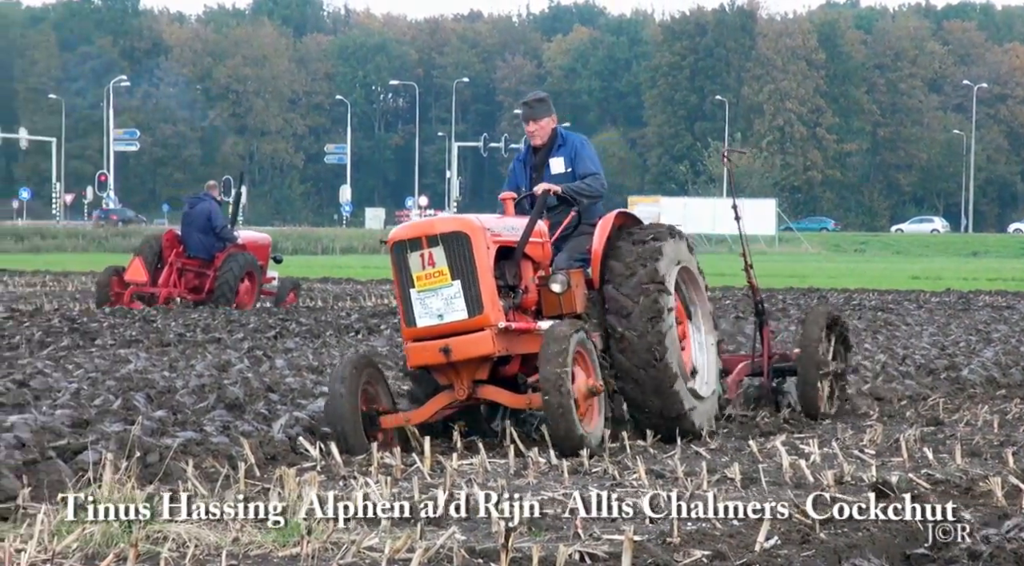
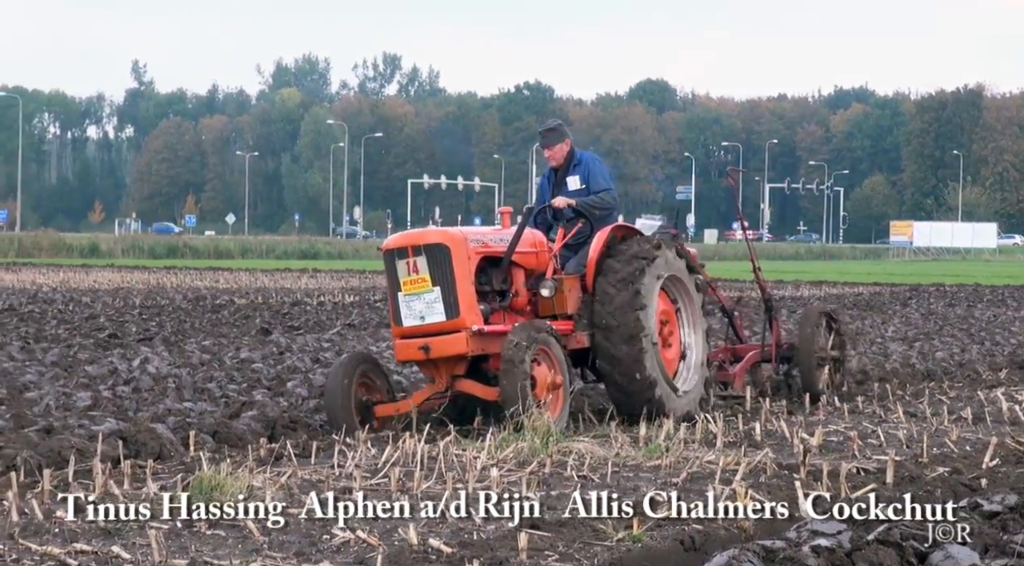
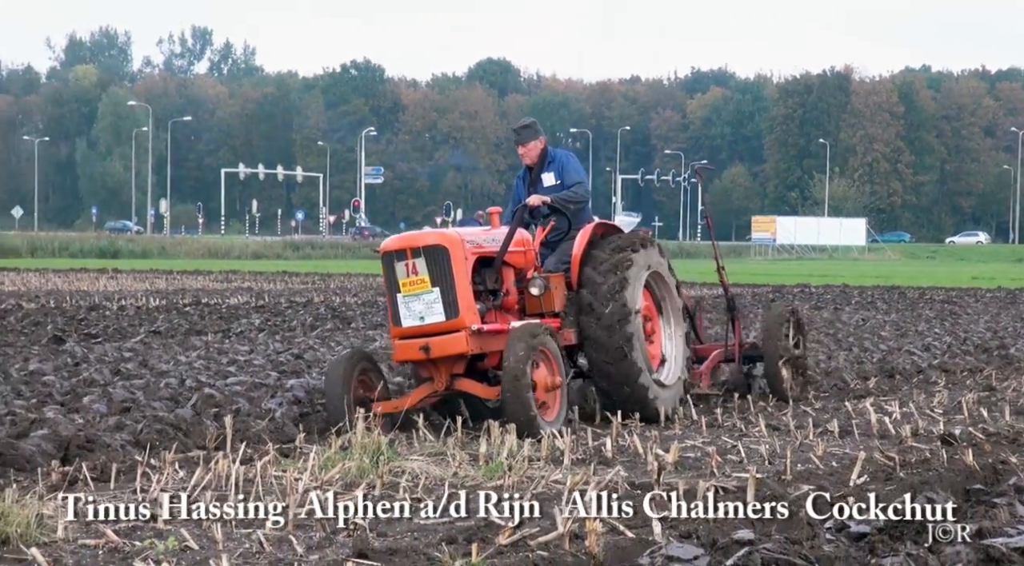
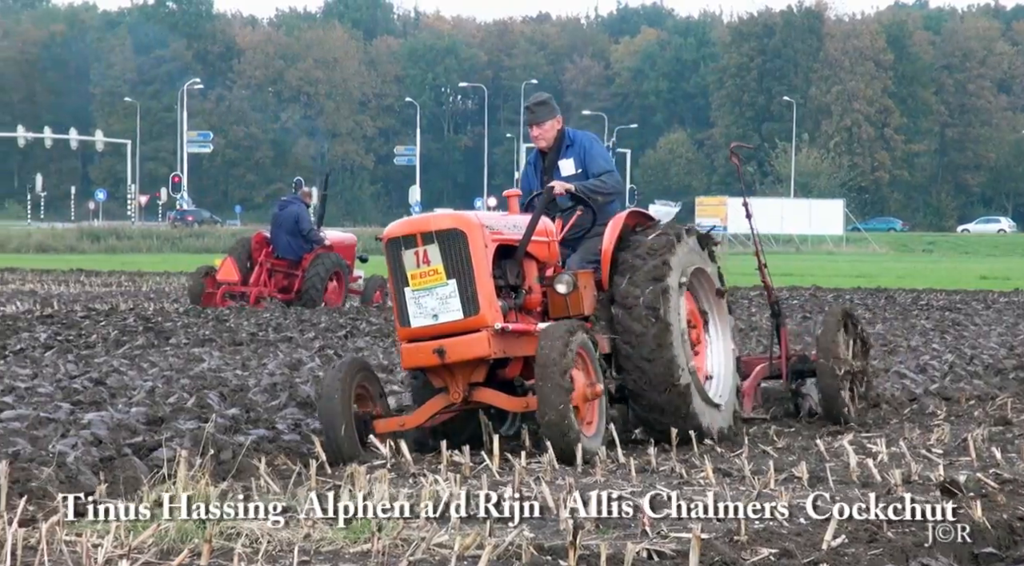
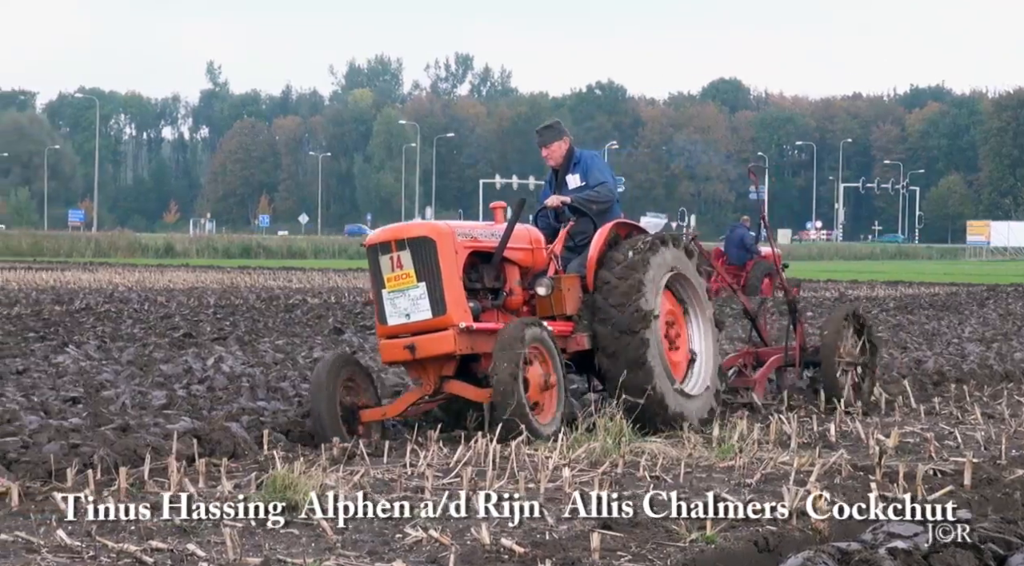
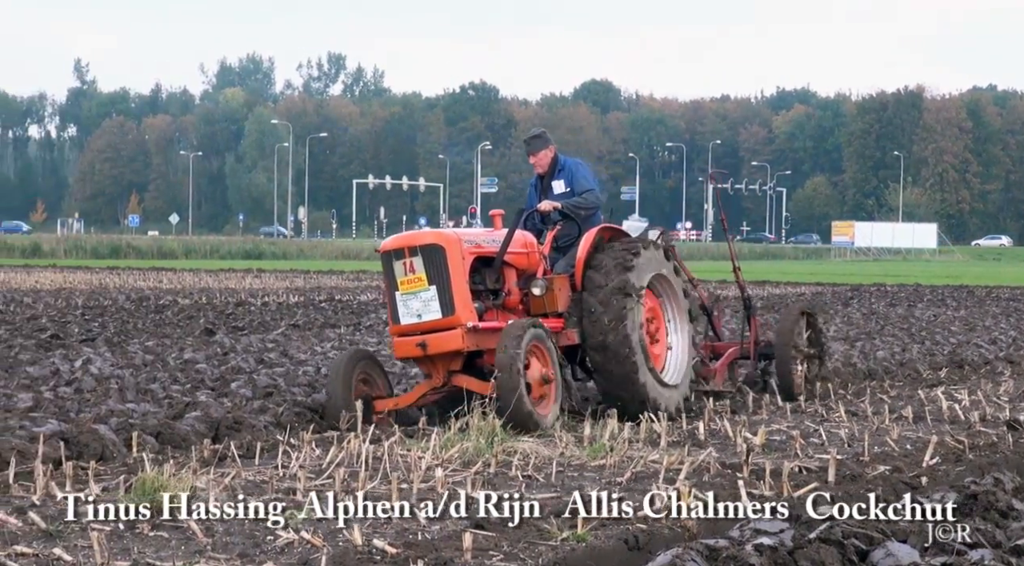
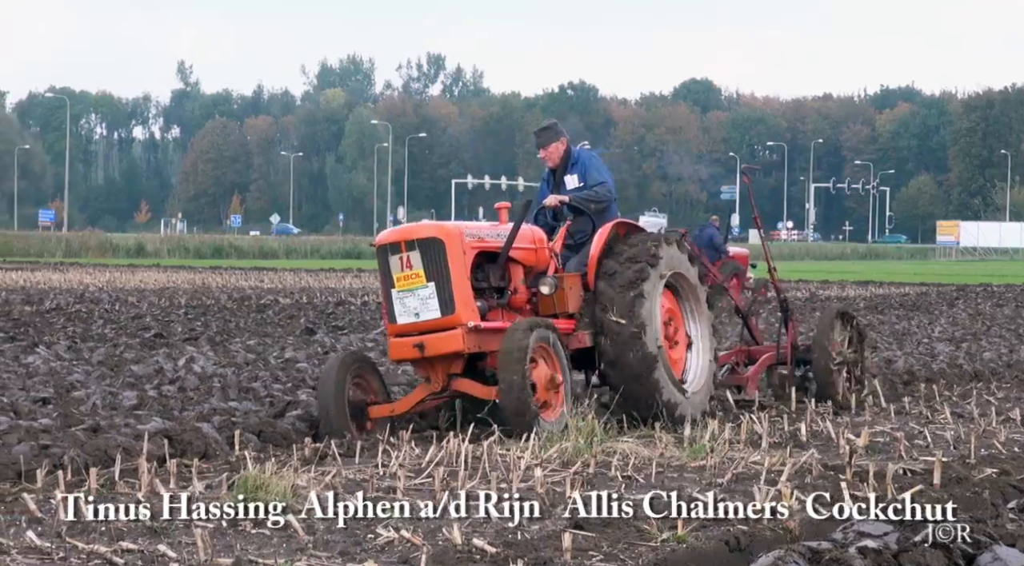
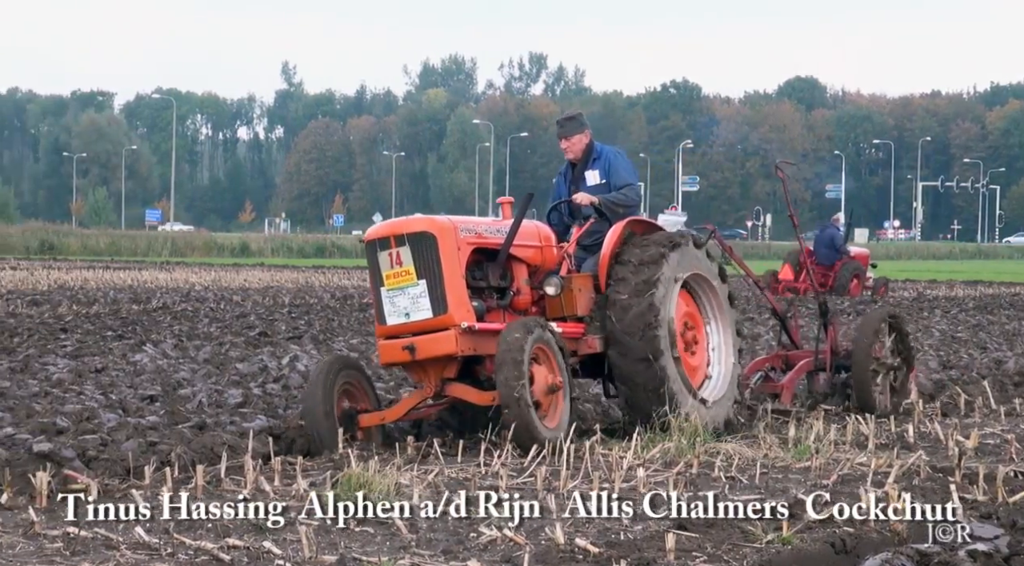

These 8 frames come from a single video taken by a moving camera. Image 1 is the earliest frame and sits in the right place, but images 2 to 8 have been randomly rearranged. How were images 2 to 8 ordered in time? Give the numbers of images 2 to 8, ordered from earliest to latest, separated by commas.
4, 3, 6, 2, 7, 5, 8
